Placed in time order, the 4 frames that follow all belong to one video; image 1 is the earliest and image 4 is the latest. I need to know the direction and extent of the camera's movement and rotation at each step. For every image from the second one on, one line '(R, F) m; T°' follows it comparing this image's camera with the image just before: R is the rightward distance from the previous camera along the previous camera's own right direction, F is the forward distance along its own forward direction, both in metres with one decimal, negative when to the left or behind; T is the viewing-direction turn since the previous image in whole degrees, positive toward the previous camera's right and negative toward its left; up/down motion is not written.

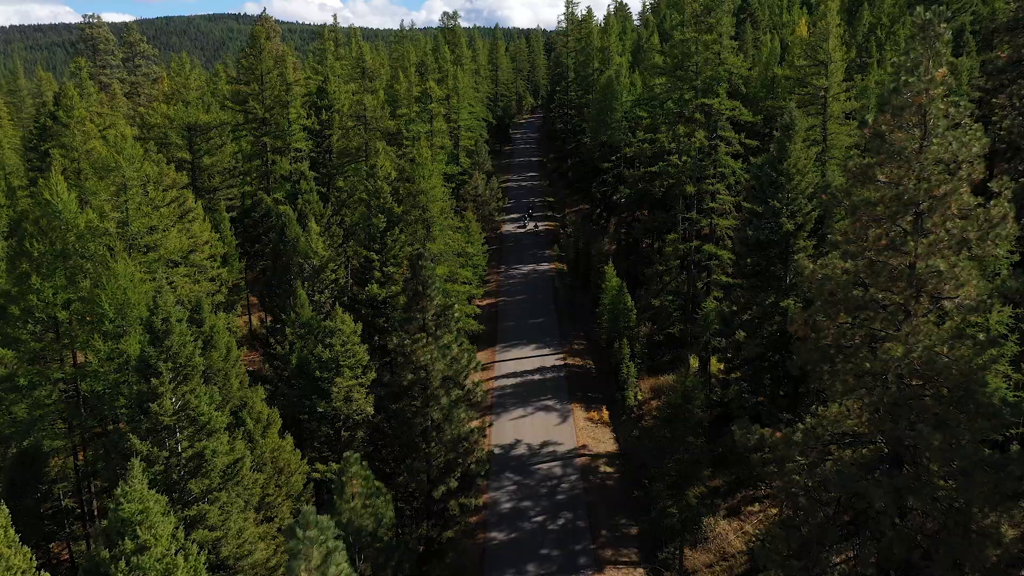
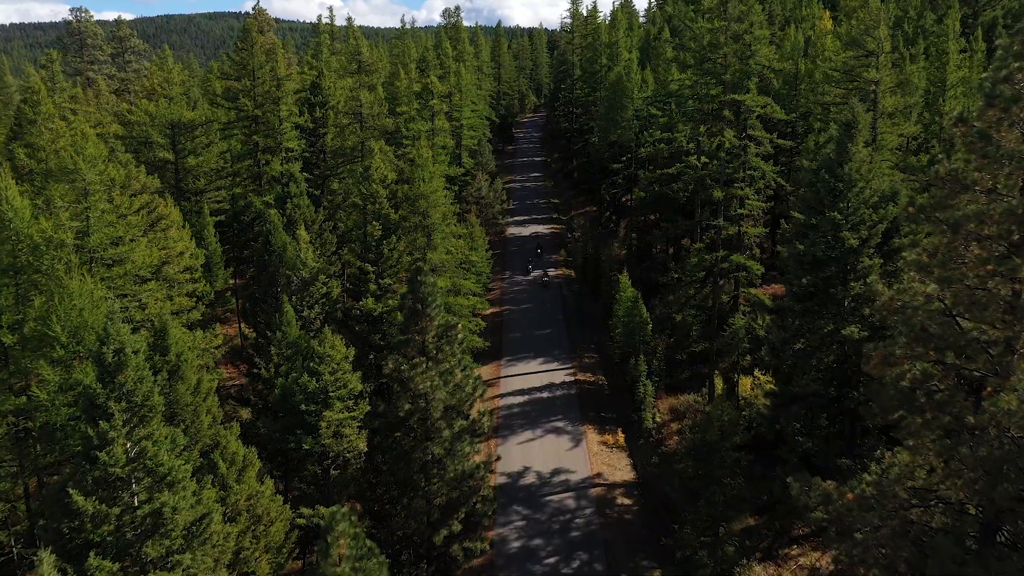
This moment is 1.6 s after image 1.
(-0.3, +2.4) m; 0°
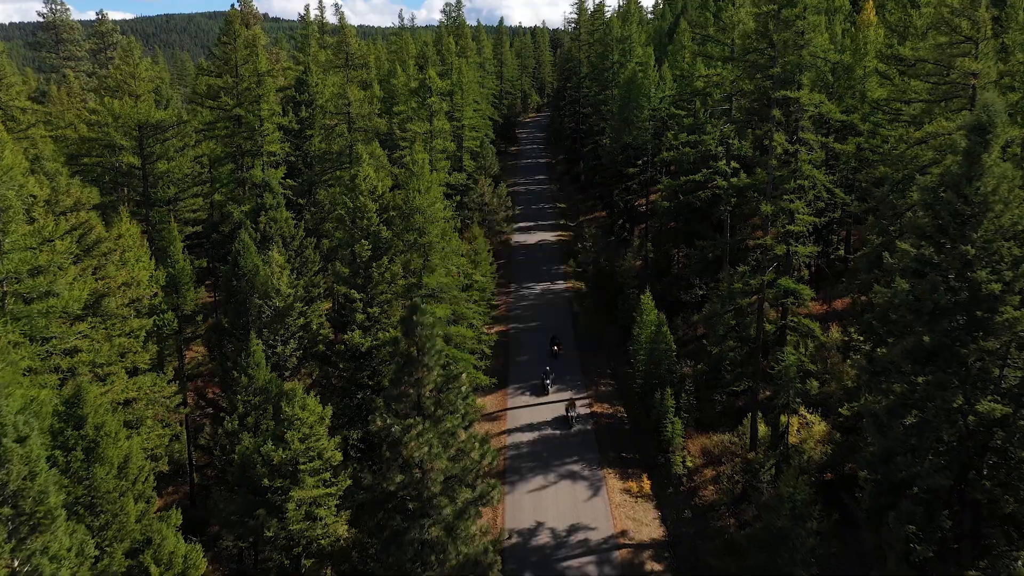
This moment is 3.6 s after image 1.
(-0.3, +3.6) m; 0°
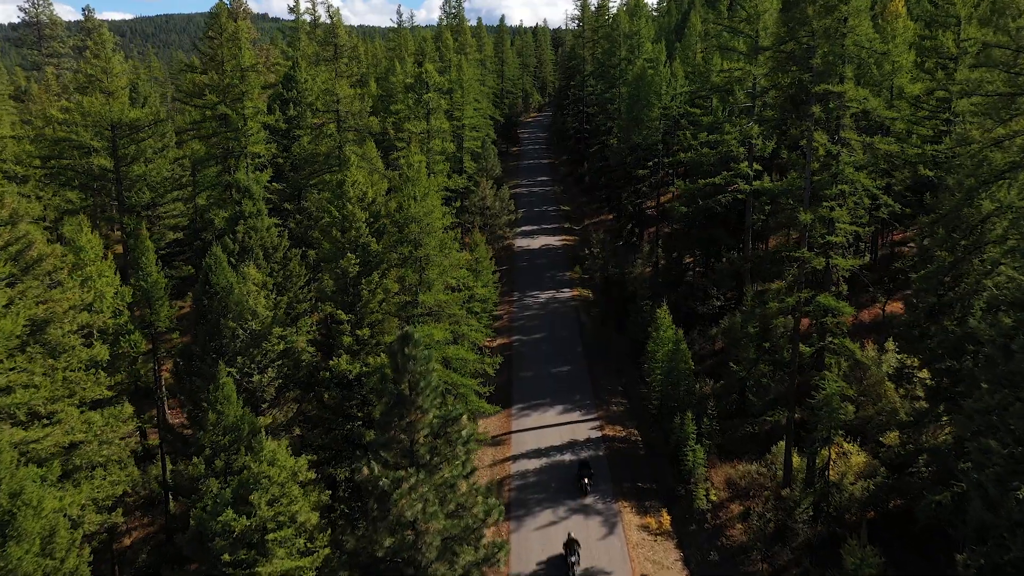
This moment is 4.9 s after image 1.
(-0.1, +2.3) m; 0°
